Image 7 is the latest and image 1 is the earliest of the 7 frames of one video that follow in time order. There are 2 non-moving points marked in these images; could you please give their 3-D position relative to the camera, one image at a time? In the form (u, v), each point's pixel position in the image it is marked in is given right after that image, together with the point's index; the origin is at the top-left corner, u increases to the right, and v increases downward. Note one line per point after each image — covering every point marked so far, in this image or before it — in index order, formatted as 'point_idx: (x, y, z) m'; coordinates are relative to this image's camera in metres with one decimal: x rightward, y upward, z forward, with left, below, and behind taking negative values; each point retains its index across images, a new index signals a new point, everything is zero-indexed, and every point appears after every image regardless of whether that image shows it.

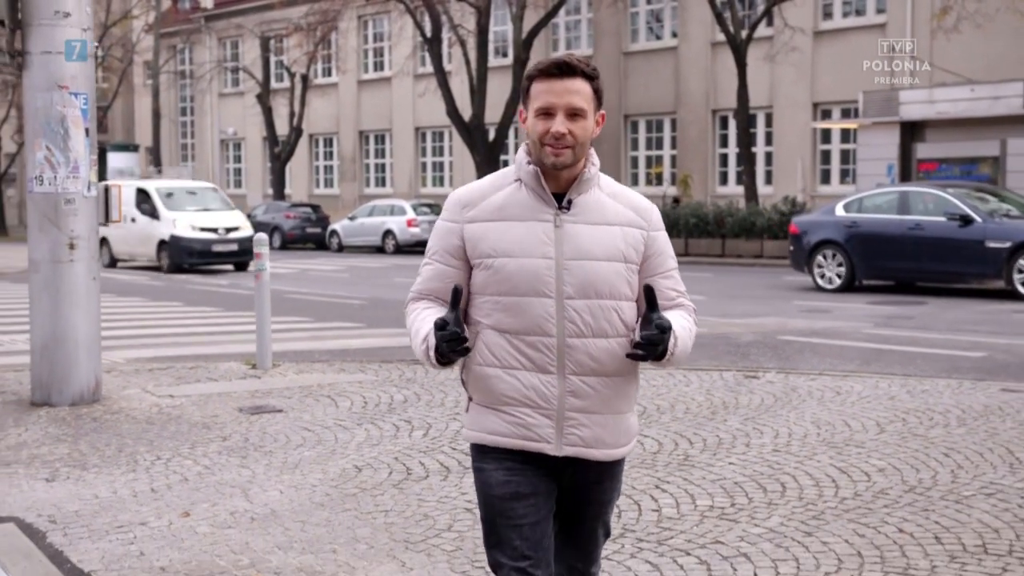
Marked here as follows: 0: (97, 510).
0: (-2.1, -1.1, +6.6) m
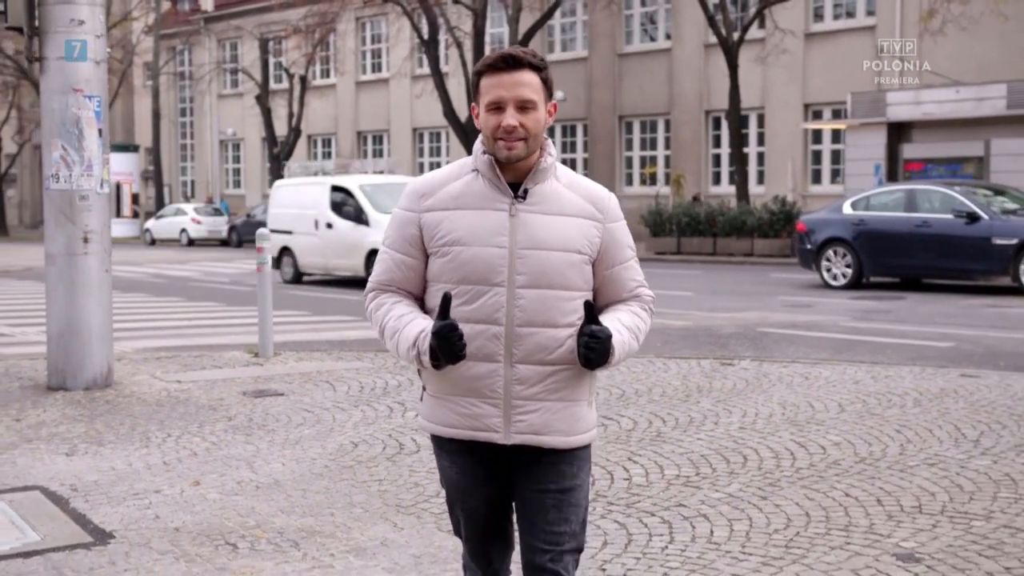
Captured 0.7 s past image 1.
0: (-2.2, -1.1, +7.2) m
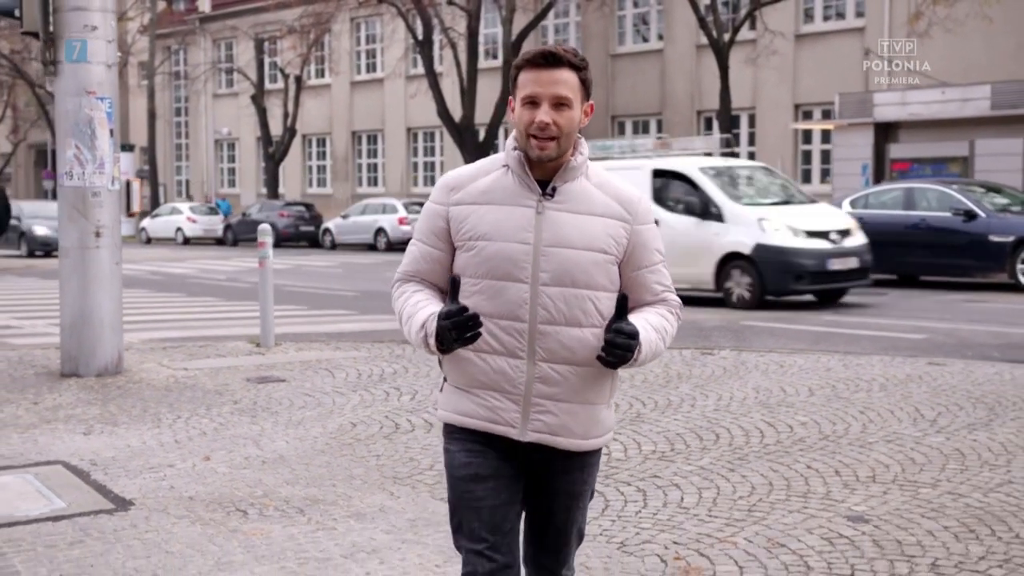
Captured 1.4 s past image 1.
0: (-2.3, -1.0, +7.7) m
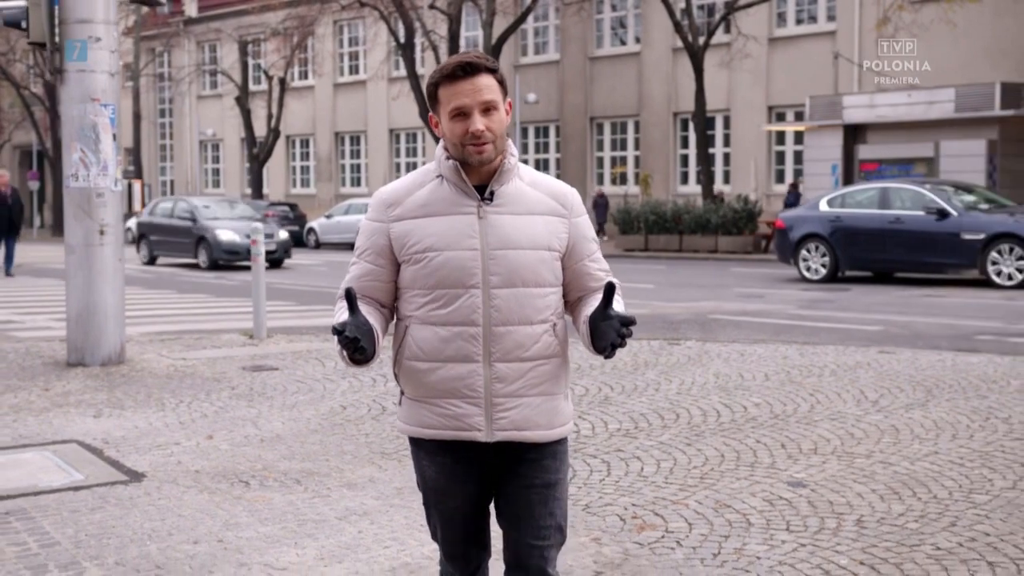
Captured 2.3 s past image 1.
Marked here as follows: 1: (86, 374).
0: (-2.4, -1.0, +8.4) m
1: (-3.5, -0.7, +10.6) m
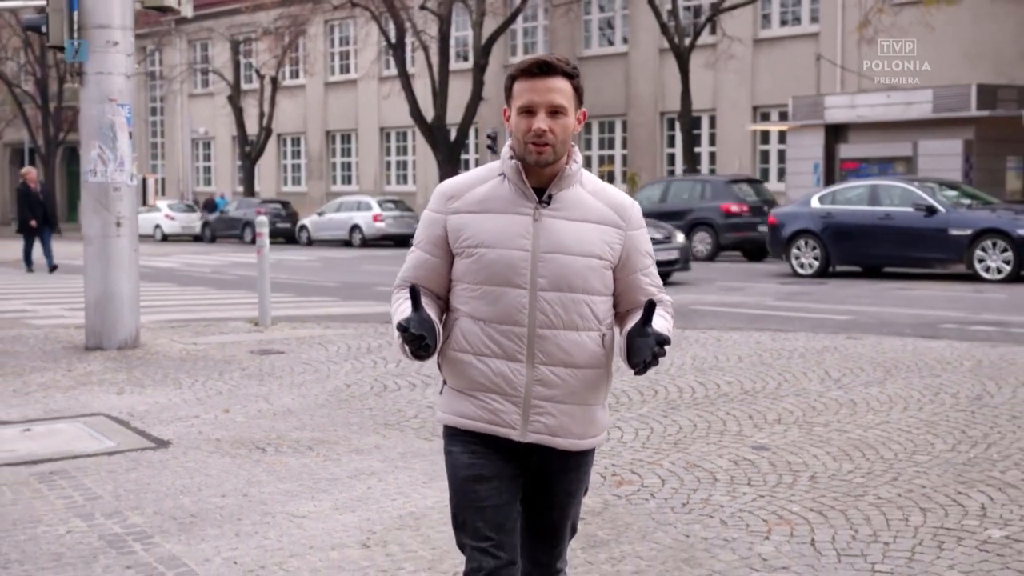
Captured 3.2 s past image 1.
0: (-2.5, -0.9, +9.1) m
1: (-3.6, -0.6, +11.3) m
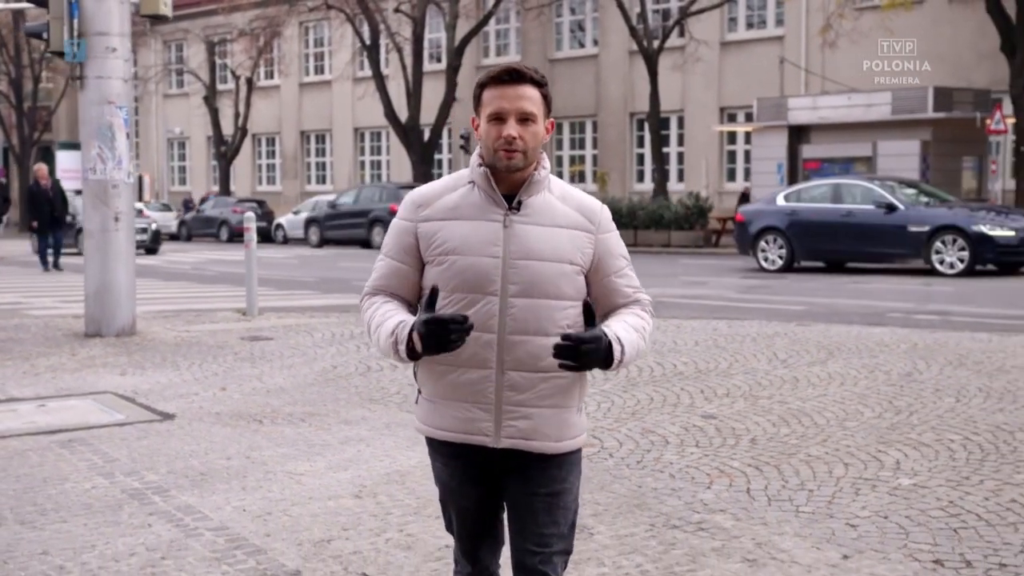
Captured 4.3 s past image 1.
0: (-2.7, -0.8, +9.9) m
1: (-3.8, -0.5, +12.0) m
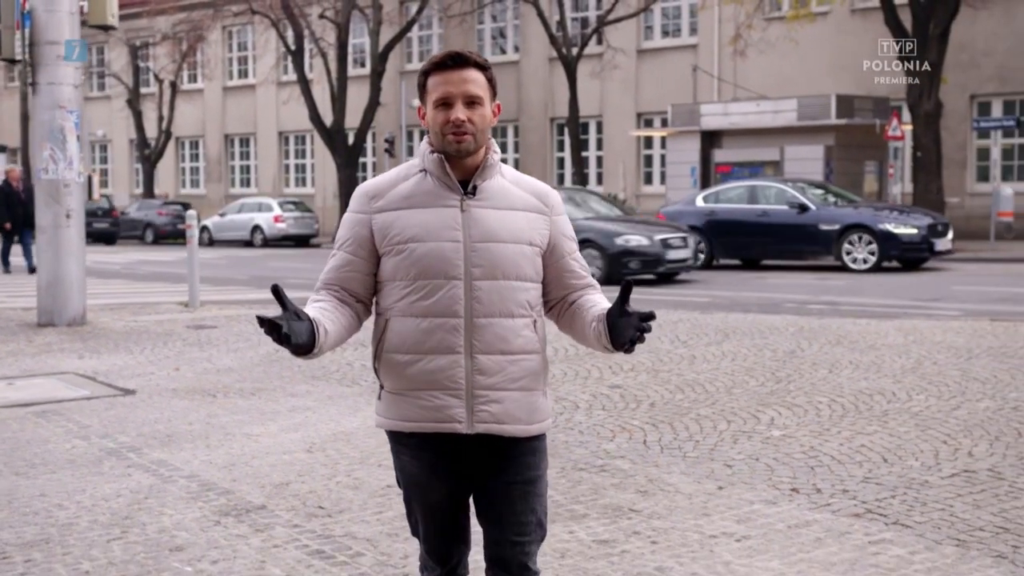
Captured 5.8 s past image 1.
0: (-3.3, -0.7, +10.8) m
1: (-4.6, -0.4, +12.9) m
